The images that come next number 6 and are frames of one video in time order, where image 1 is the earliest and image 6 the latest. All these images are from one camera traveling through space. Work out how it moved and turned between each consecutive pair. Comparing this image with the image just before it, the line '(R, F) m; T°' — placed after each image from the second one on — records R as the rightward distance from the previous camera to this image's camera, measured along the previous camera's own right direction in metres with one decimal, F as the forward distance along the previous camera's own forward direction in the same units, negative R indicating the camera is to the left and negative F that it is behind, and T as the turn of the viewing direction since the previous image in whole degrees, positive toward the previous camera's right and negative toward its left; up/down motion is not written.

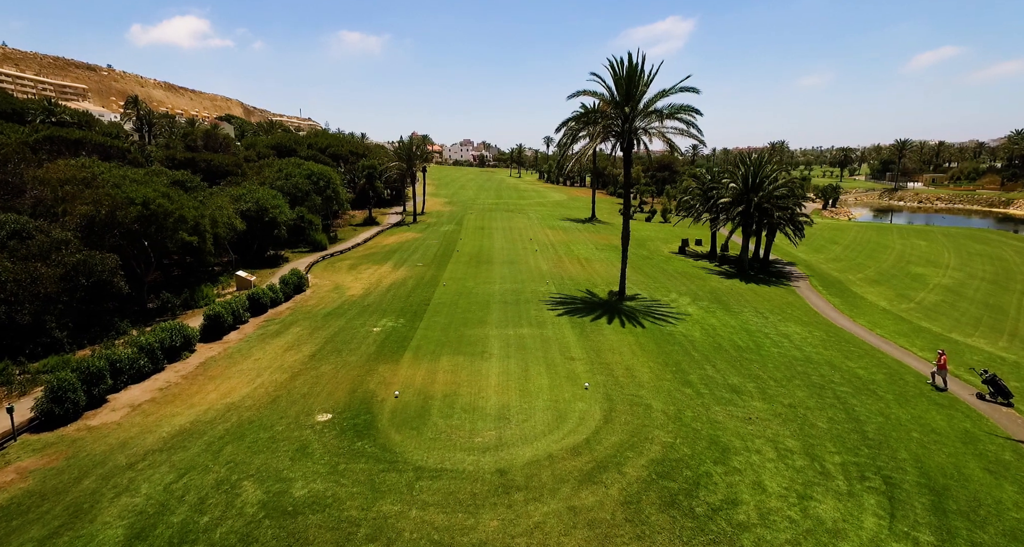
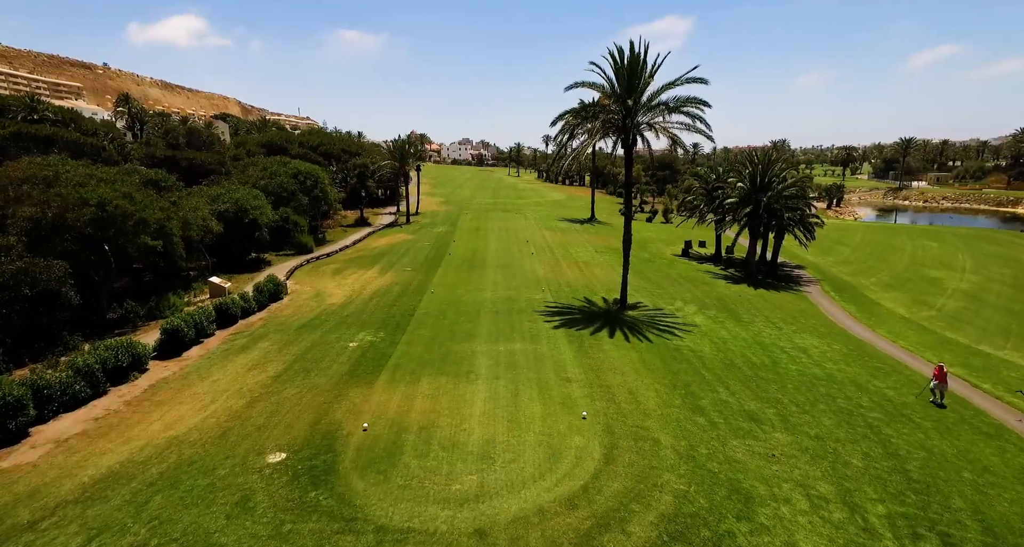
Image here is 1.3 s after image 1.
(+0.4, +2.1) m; 0°
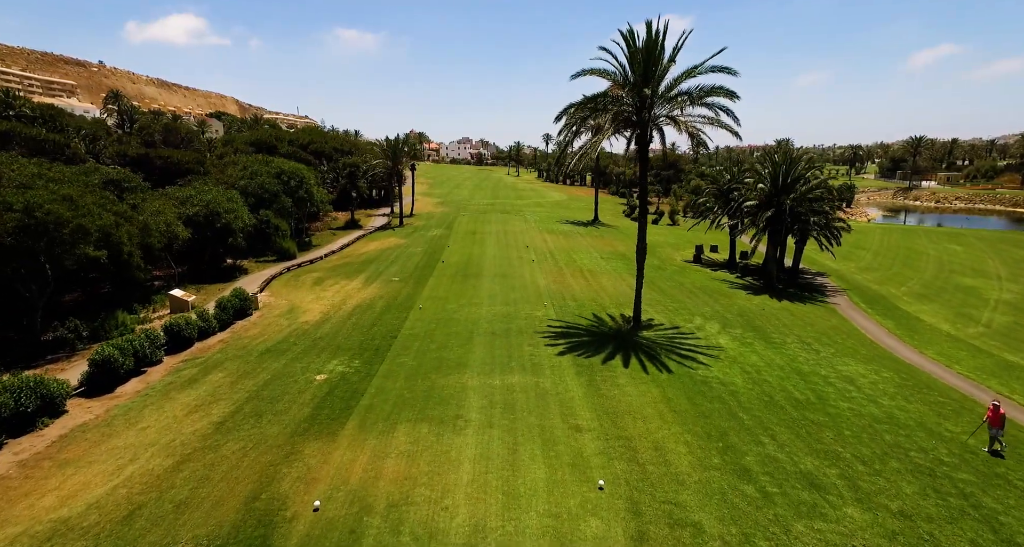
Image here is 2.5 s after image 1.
(+0.1, +3.2) m; 0°
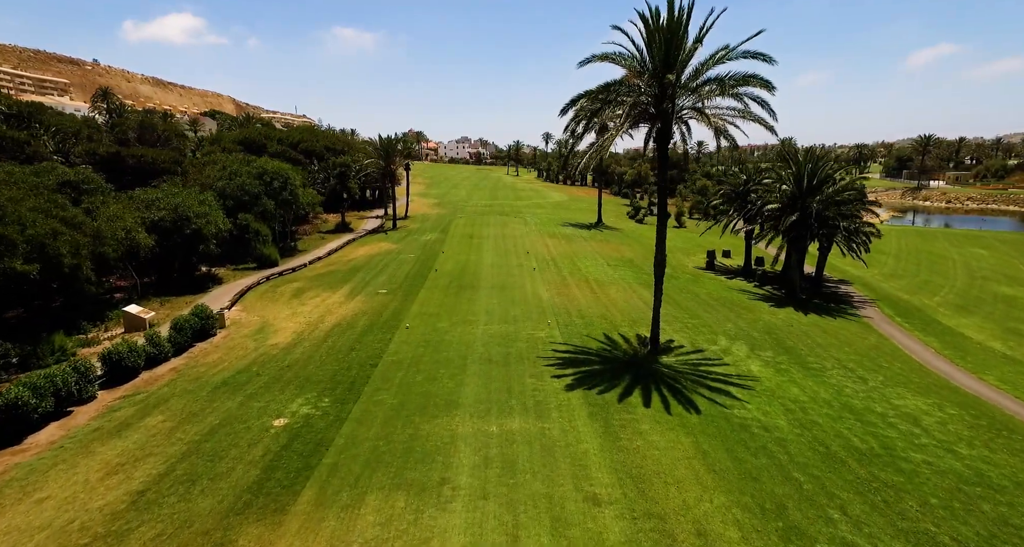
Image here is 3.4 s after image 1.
(0.0, +3.0) m; 0°
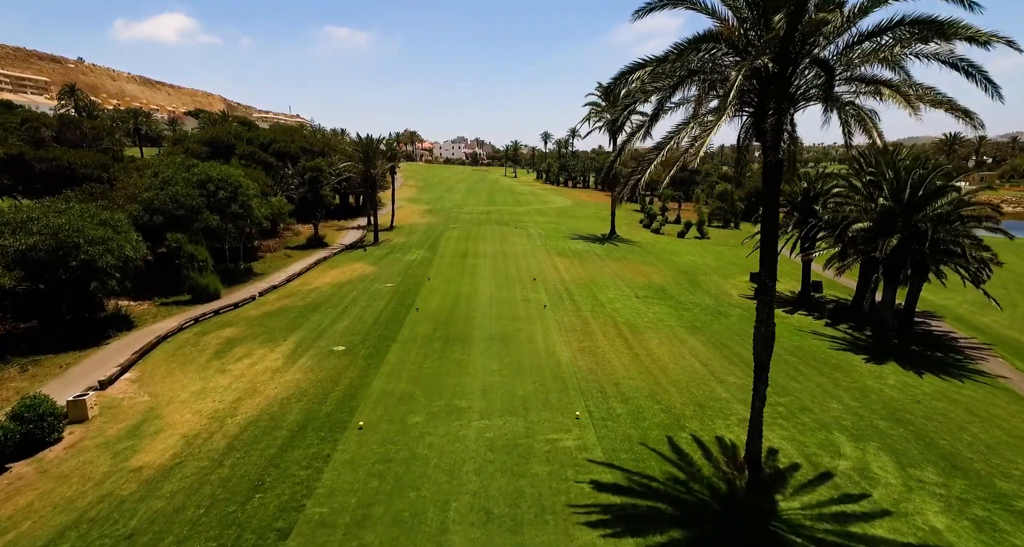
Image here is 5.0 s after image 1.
(-0.4, +8.0) m; 0°
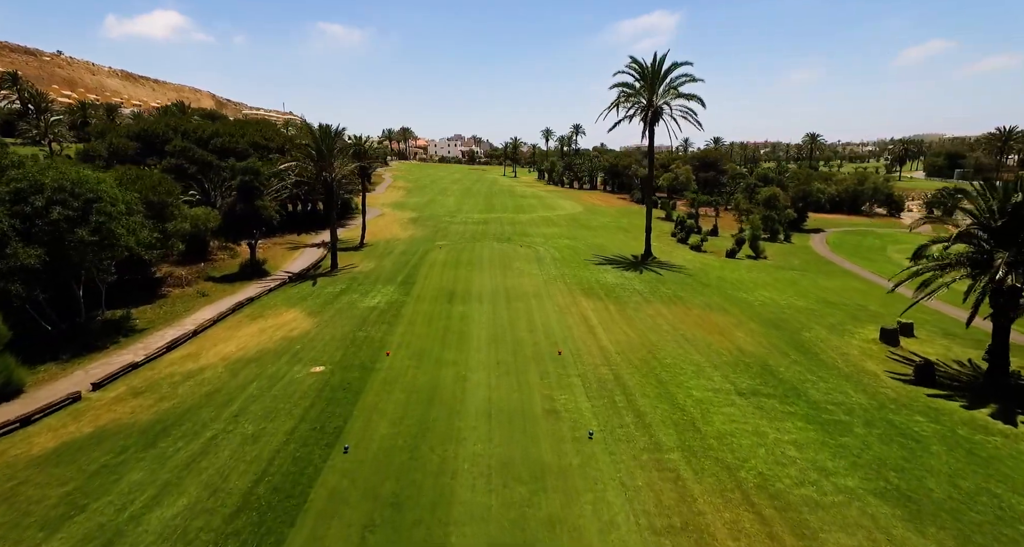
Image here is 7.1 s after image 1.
(-0.5, +13.1) m; 0°
